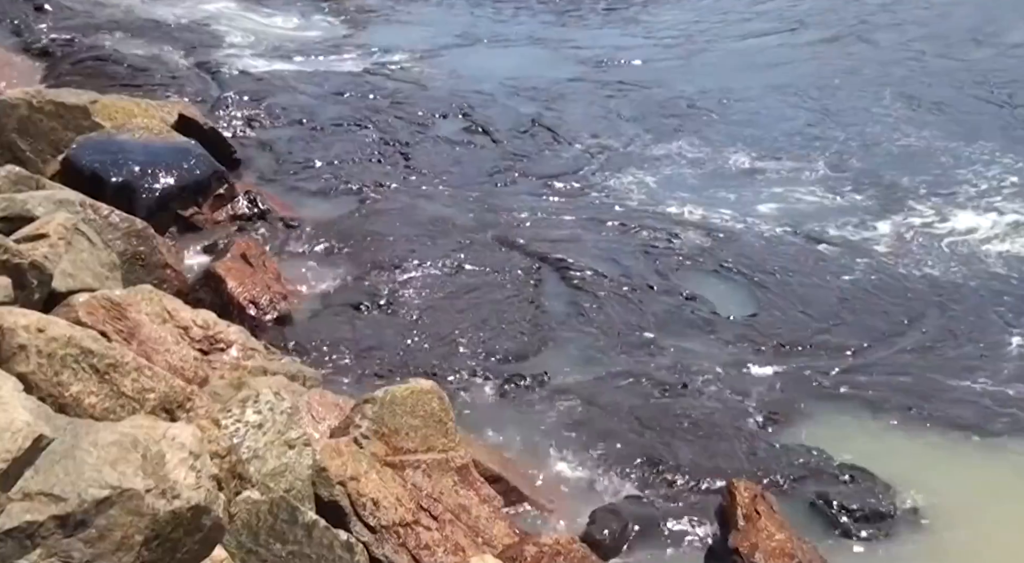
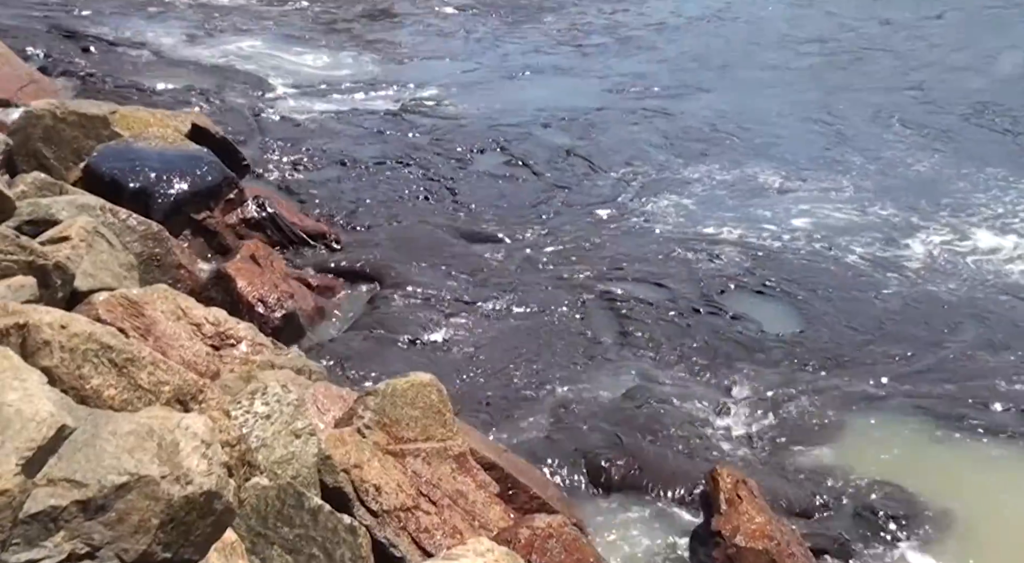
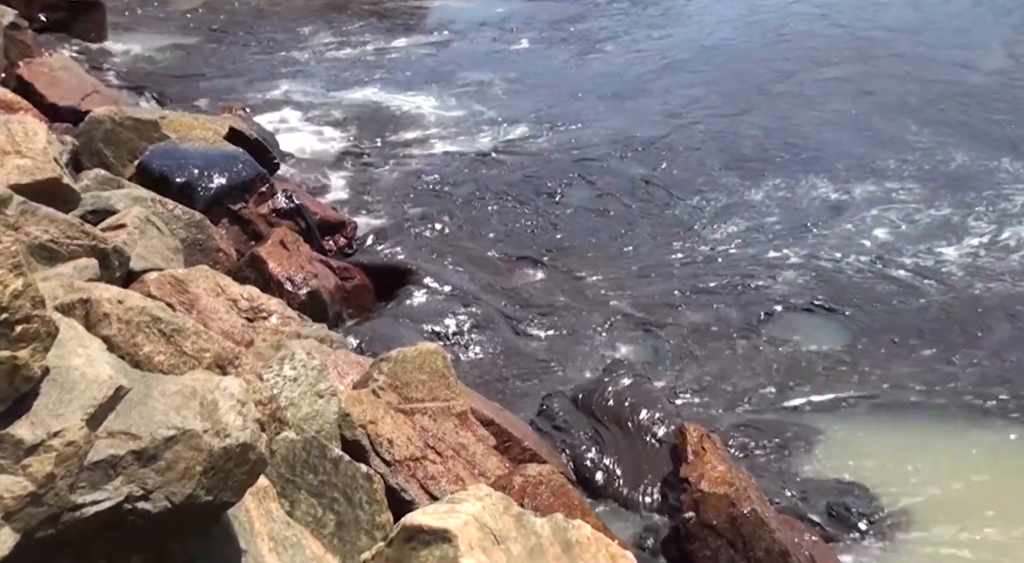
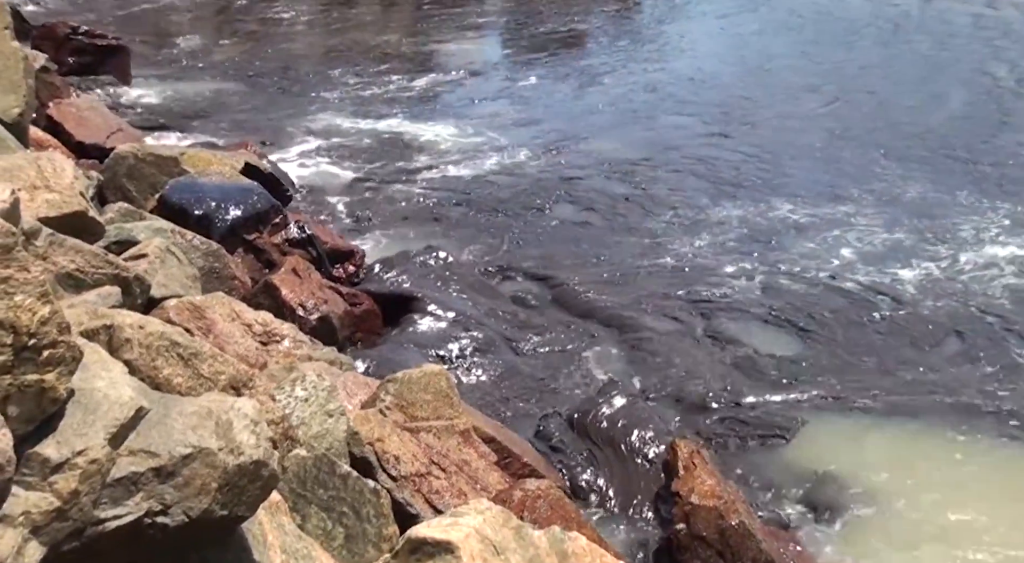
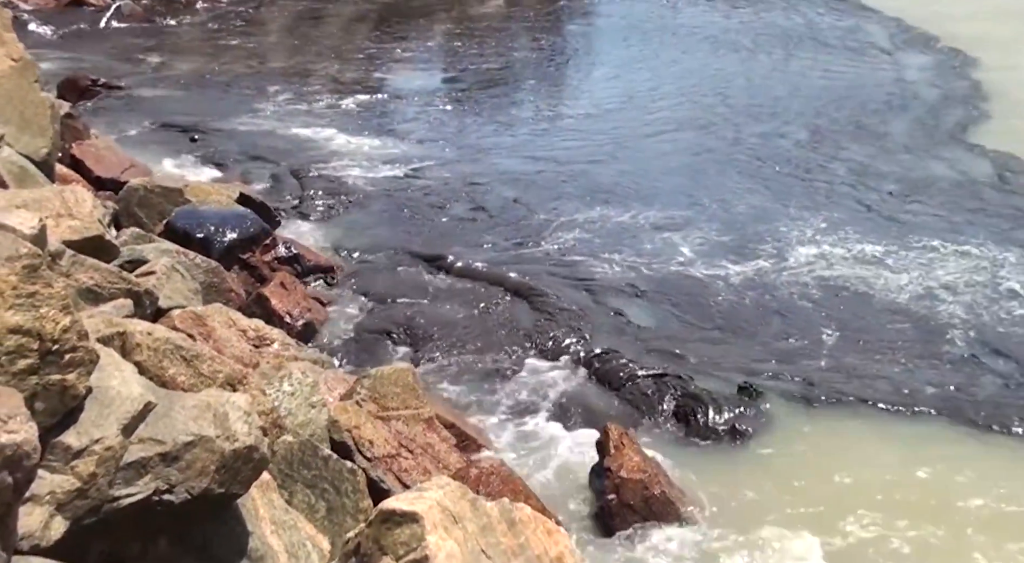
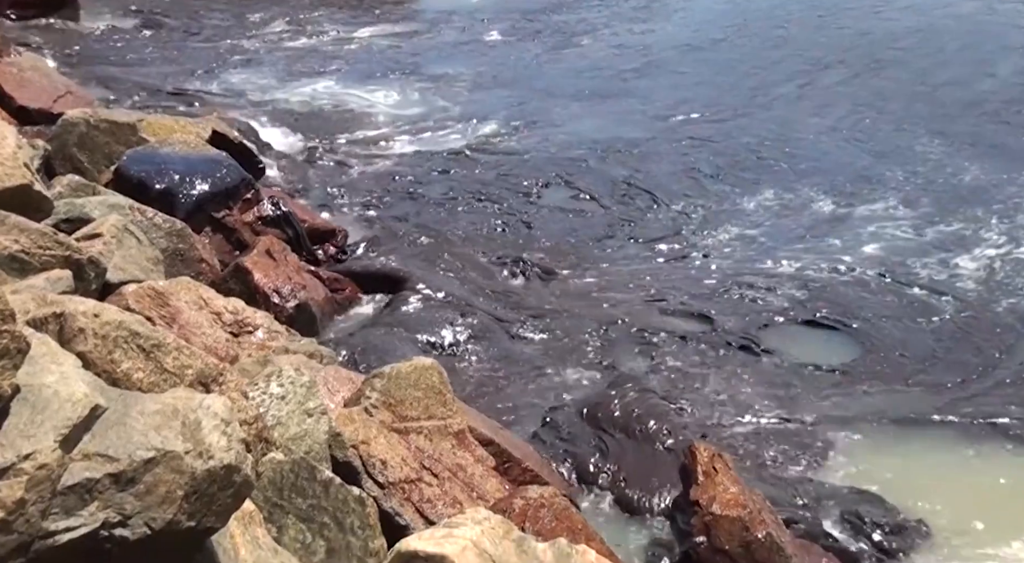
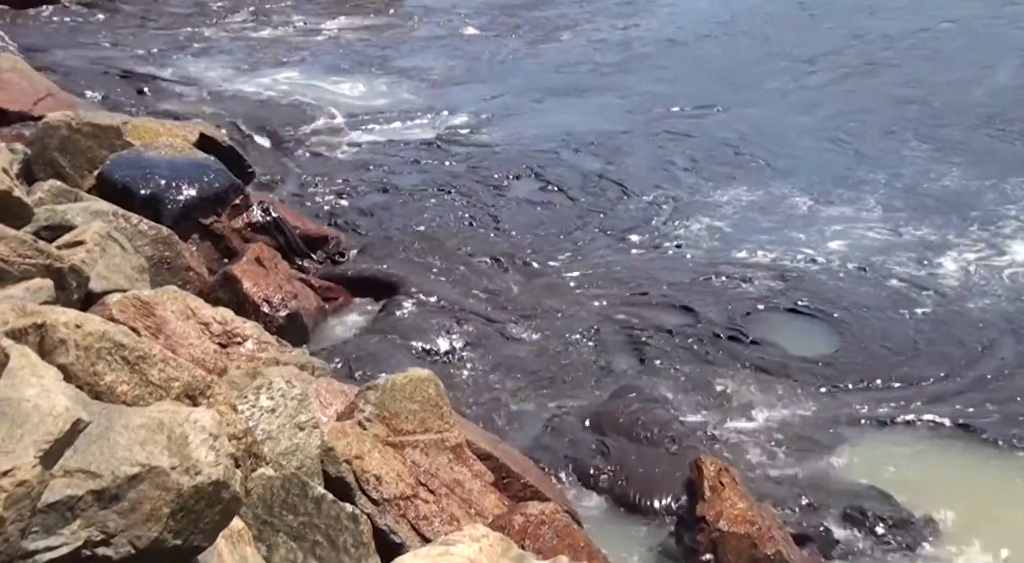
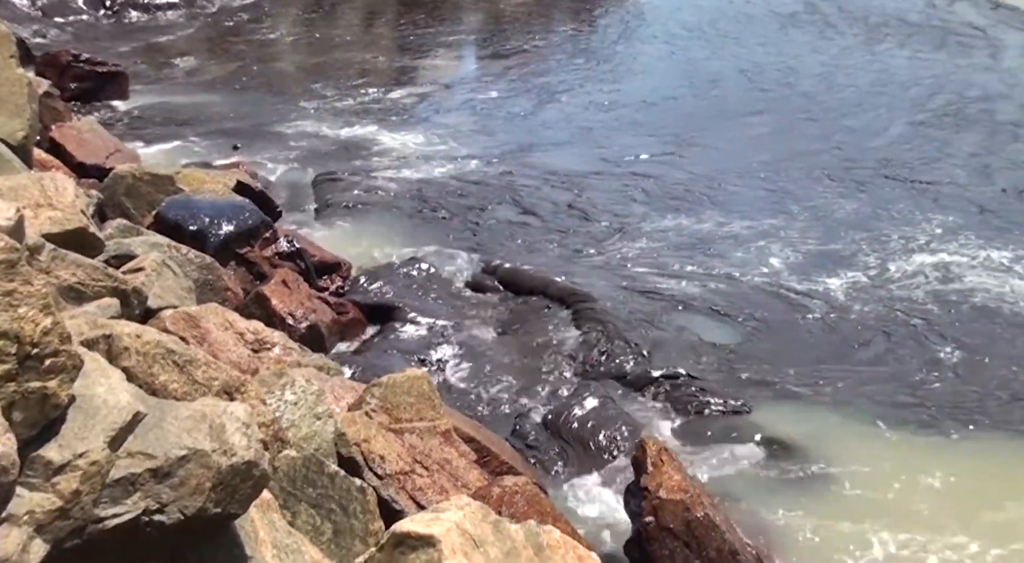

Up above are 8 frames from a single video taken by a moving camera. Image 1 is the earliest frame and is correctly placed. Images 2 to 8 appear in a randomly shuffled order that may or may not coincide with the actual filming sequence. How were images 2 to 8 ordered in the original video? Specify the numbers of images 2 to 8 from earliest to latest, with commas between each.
2, 7, 6, 3, 4, 8, 5
